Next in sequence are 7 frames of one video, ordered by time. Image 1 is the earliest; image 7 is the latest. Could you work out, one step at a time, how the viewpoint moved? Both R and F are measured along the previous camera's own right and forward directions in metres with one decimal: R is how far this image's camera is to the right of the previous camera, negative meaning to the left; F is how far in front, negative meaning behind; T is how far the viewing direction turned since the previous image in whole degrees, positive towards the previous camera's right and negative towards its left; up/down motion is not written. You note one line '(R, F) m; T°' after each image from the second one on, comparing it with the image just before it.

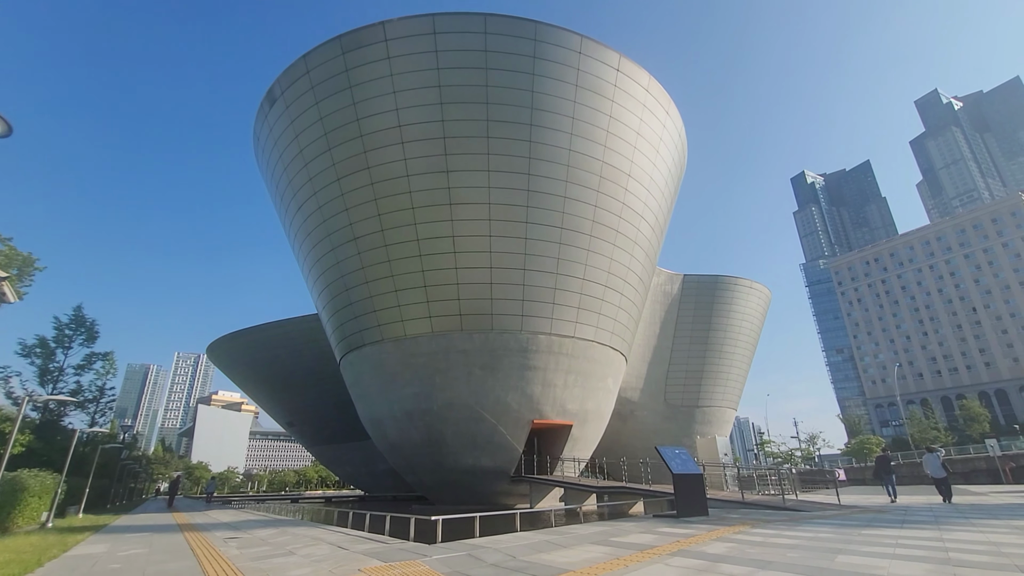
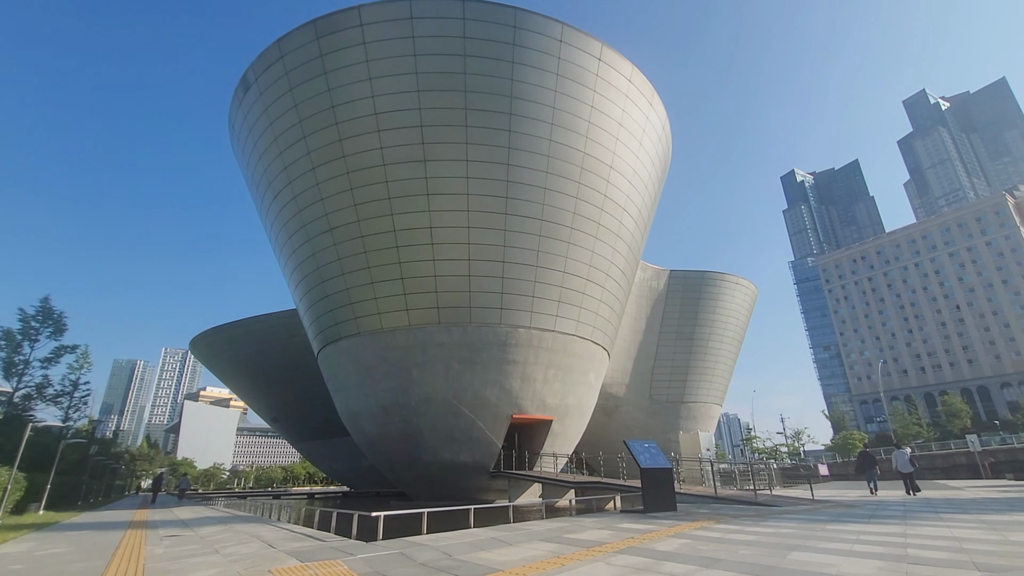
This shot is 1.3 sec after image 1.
(+0.5, +0.3) m; +1°
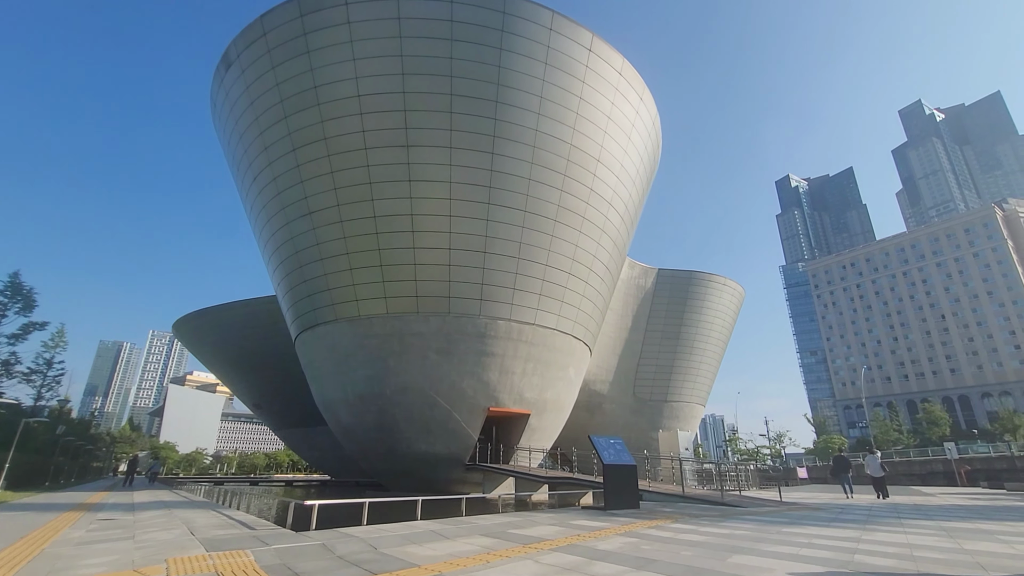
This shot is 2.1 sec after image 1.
(+0.4, +0.3) m; +1°
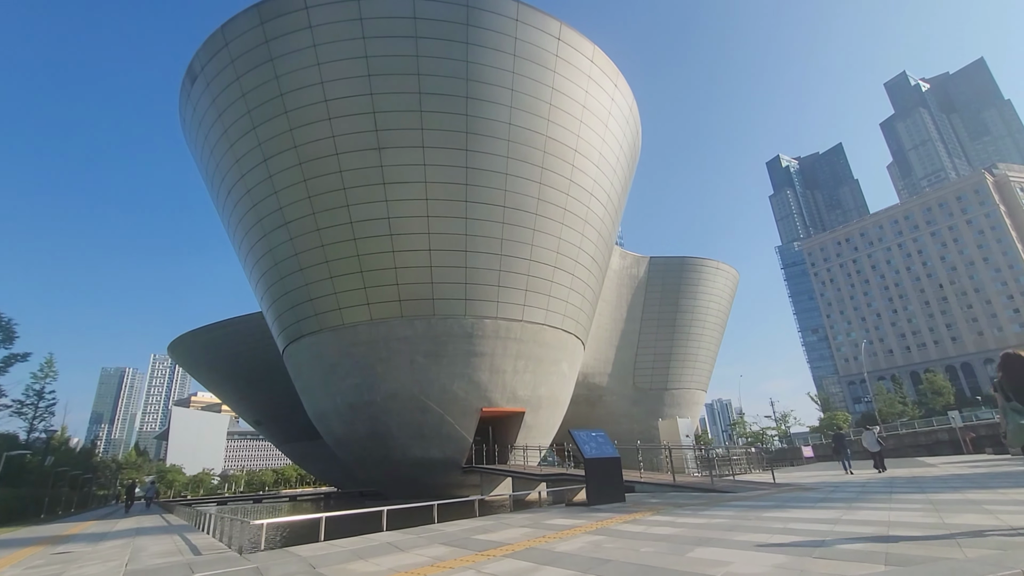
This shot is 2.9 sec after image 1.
(+0.5, +0.3) m; 0°
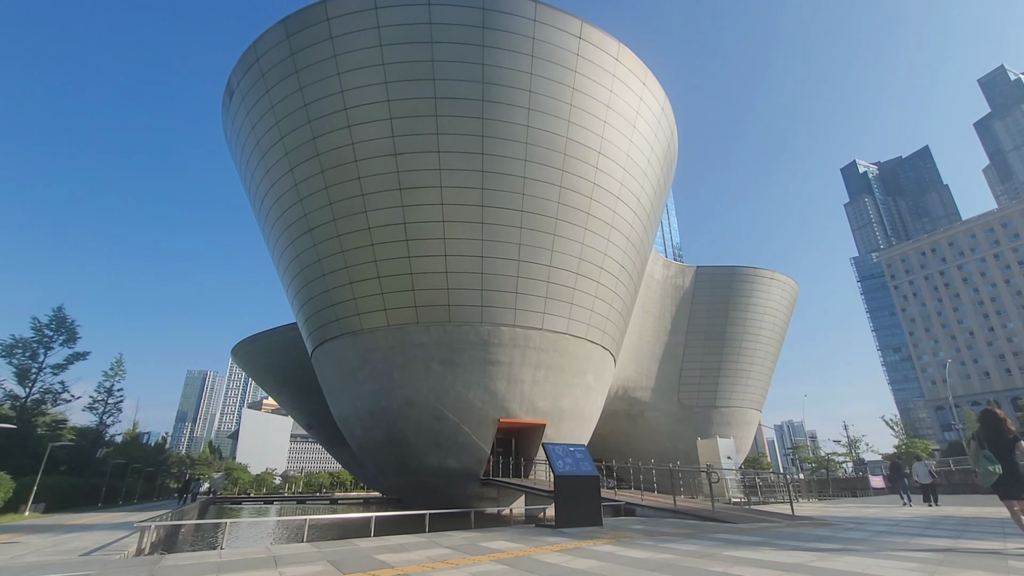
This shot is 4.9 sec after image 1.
(+1.4, +0.6) m; -7°
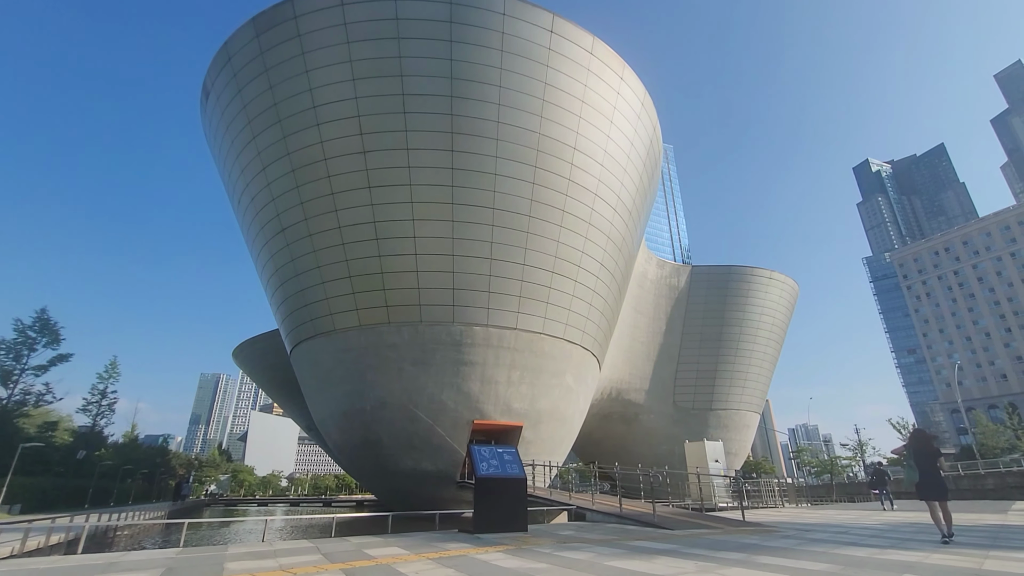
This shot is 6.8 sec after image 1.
(+1.3, +0.3) m; -1°
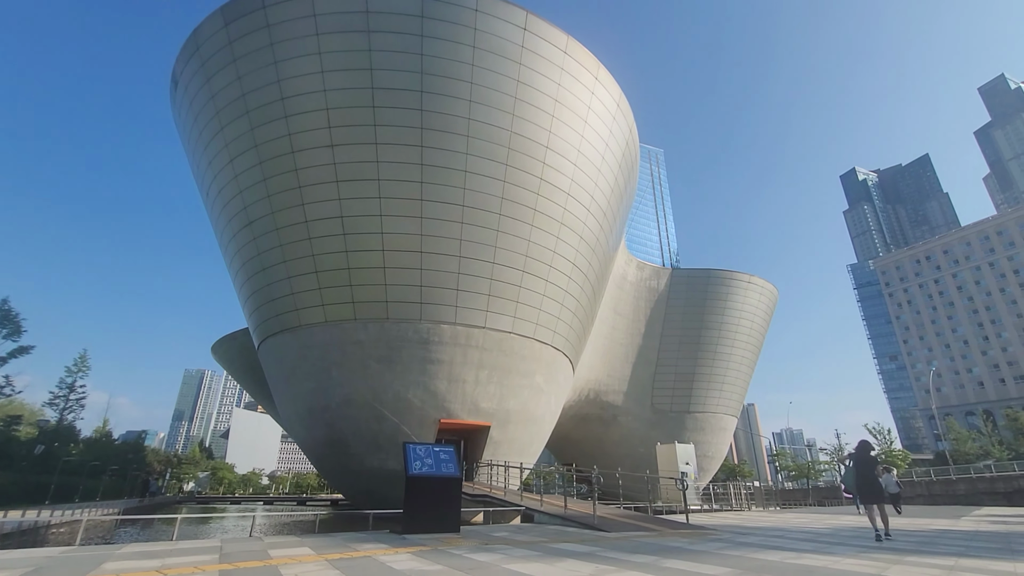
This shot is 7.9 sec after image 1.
(+0.8, +0.1) m; +1°
